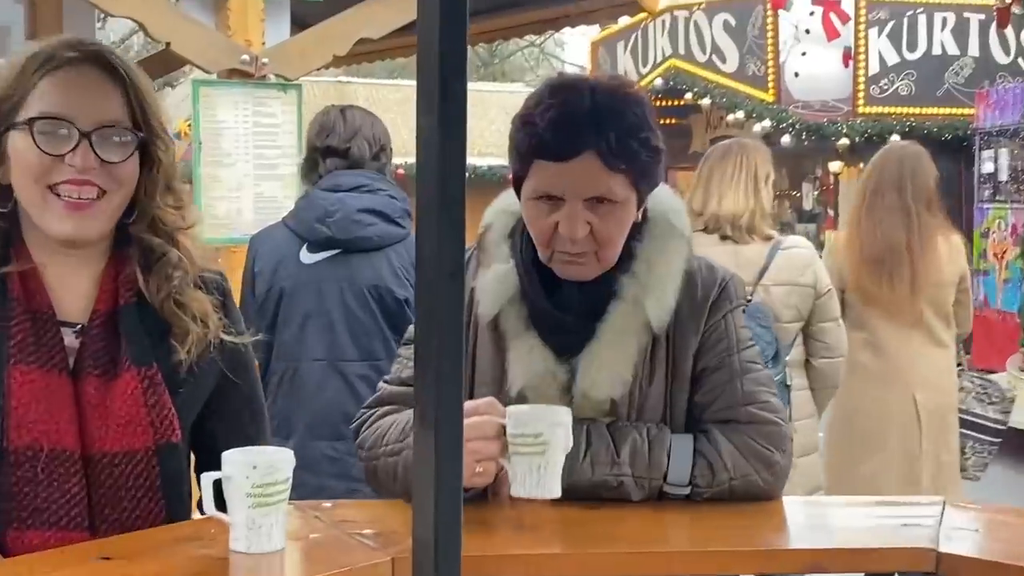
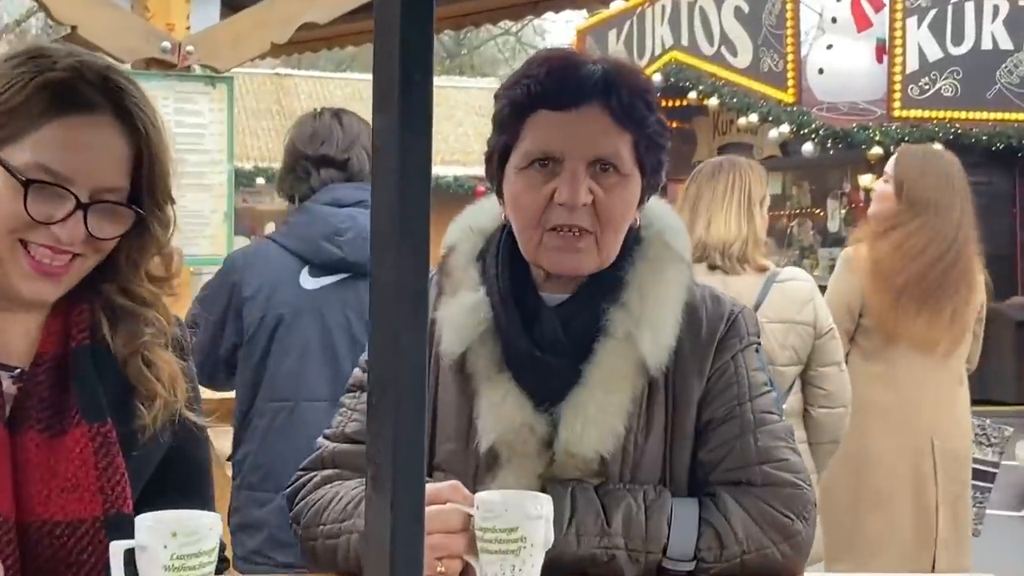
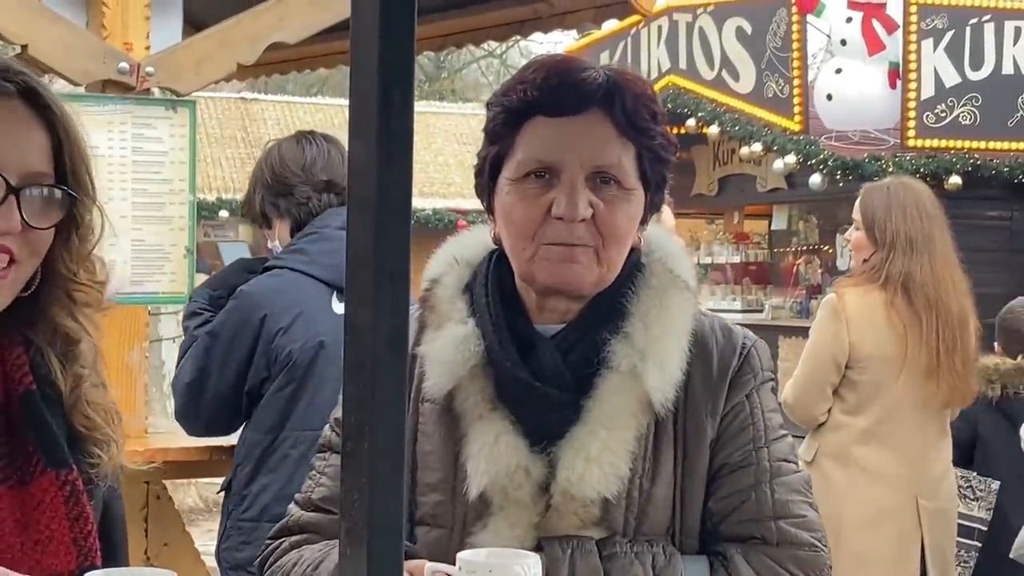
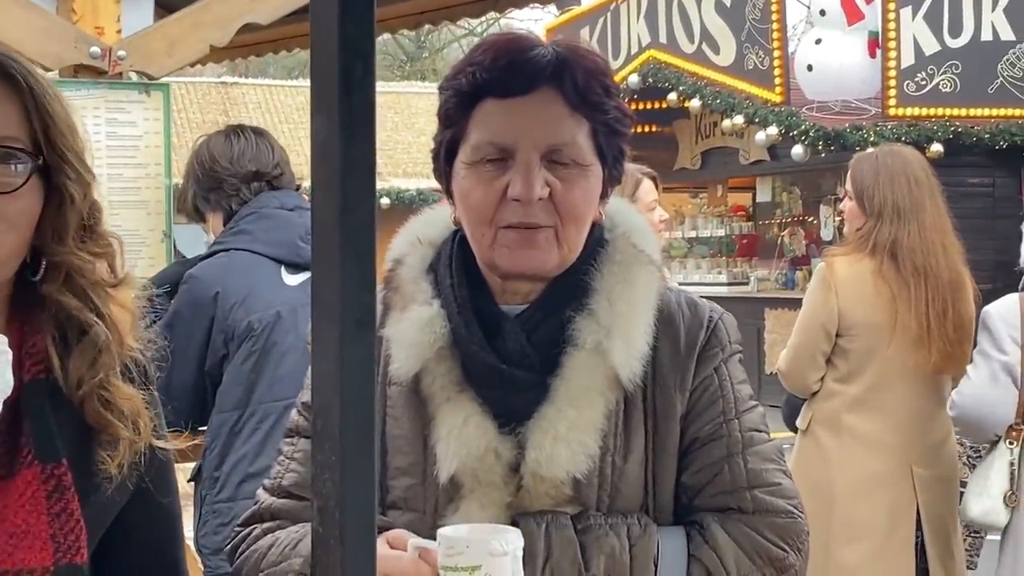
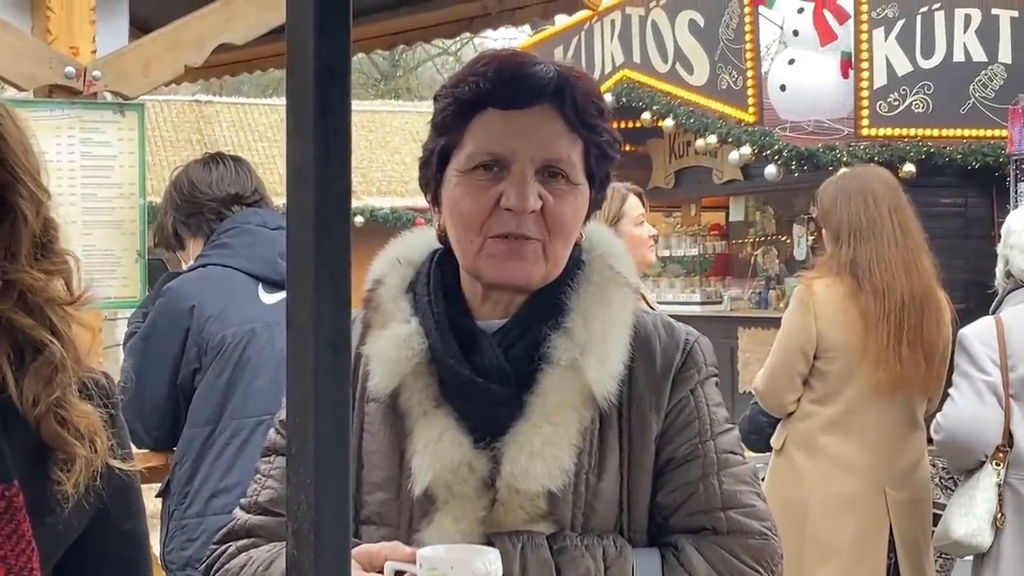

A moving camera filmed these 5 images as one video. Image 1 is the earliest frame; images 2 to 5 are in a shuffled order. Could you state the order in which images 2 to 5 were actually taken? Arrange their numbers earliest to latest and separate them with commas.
2, 3, 4, 5
